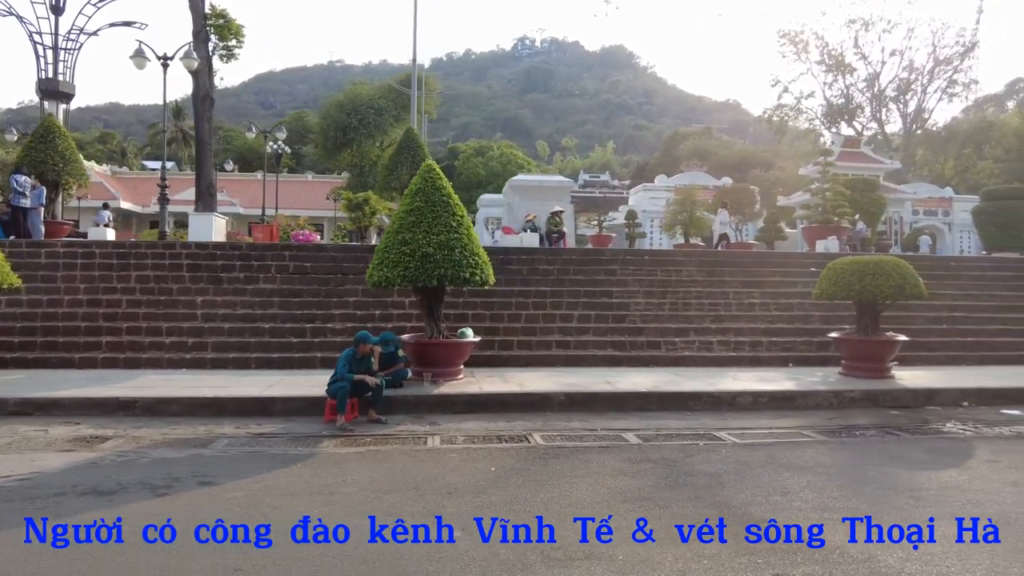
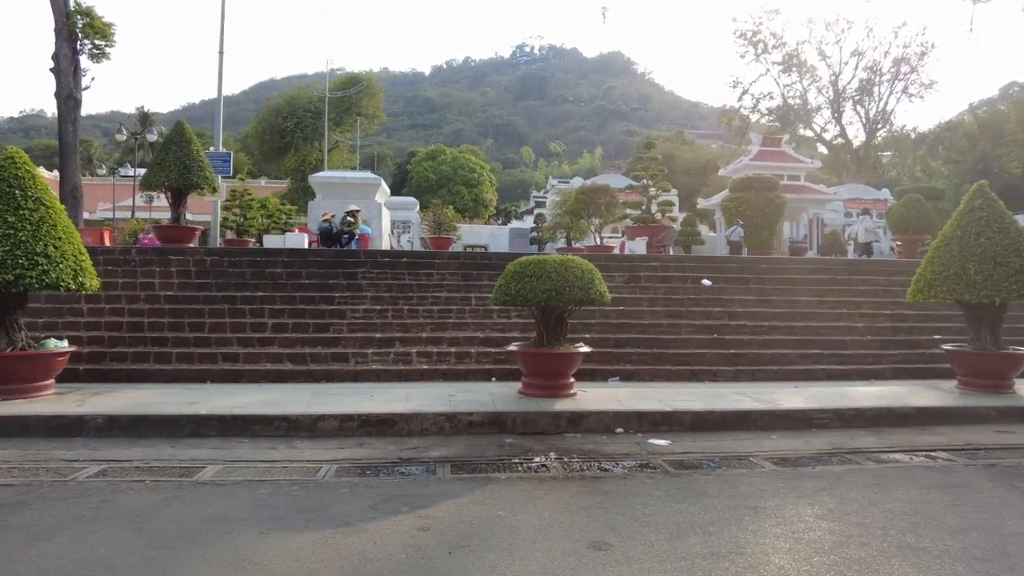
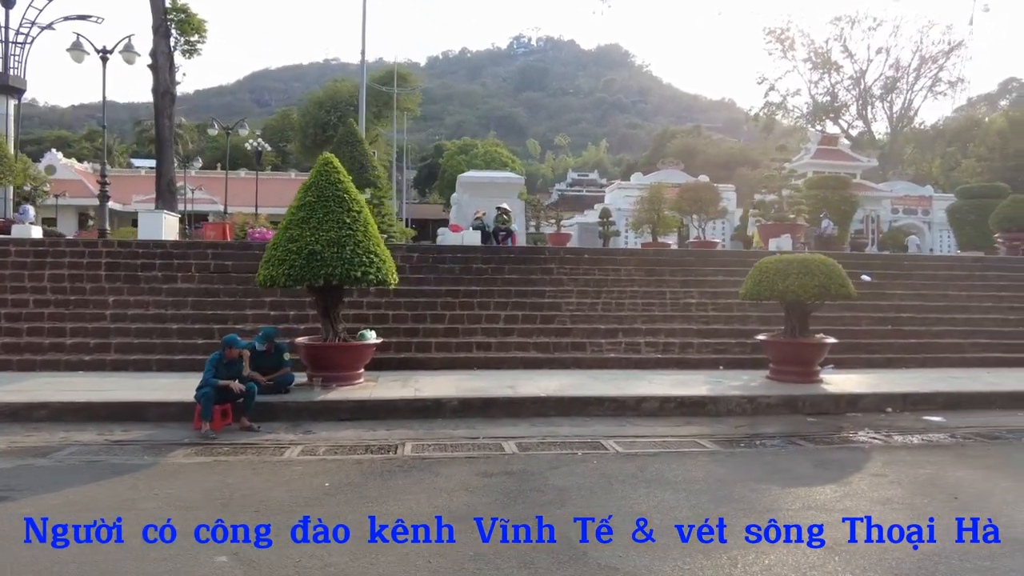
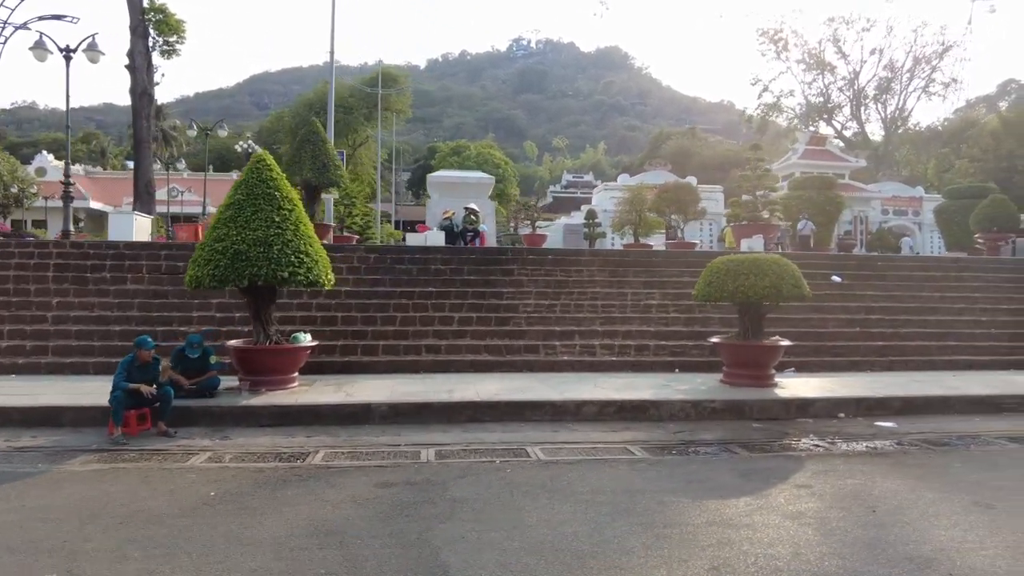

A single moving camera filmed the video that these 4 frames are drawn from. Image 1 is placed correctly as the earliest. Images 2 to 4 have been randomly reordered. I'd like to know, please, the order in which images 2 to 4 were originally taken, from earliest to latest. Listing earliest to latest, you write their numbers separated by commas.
3, 4, 2
